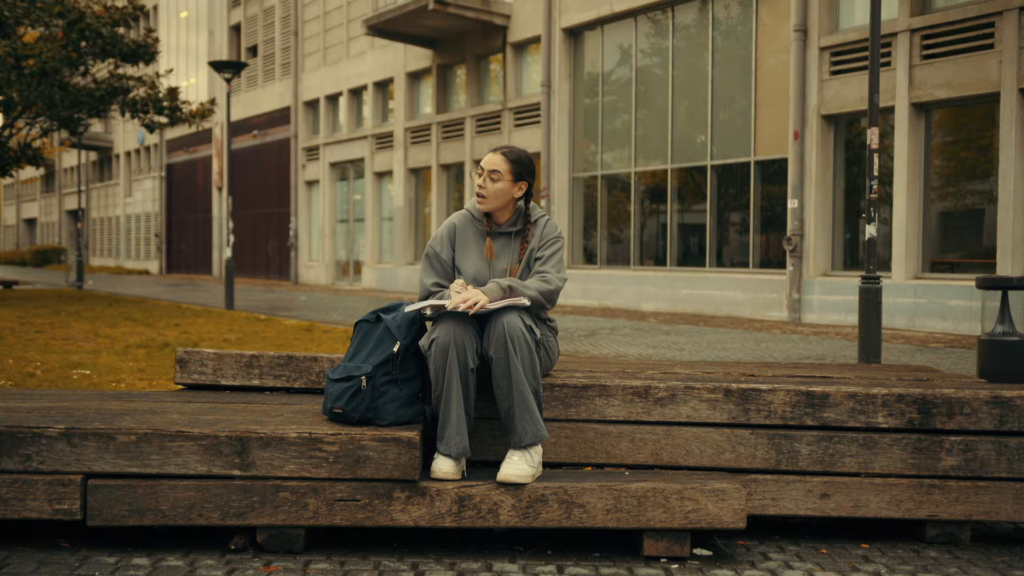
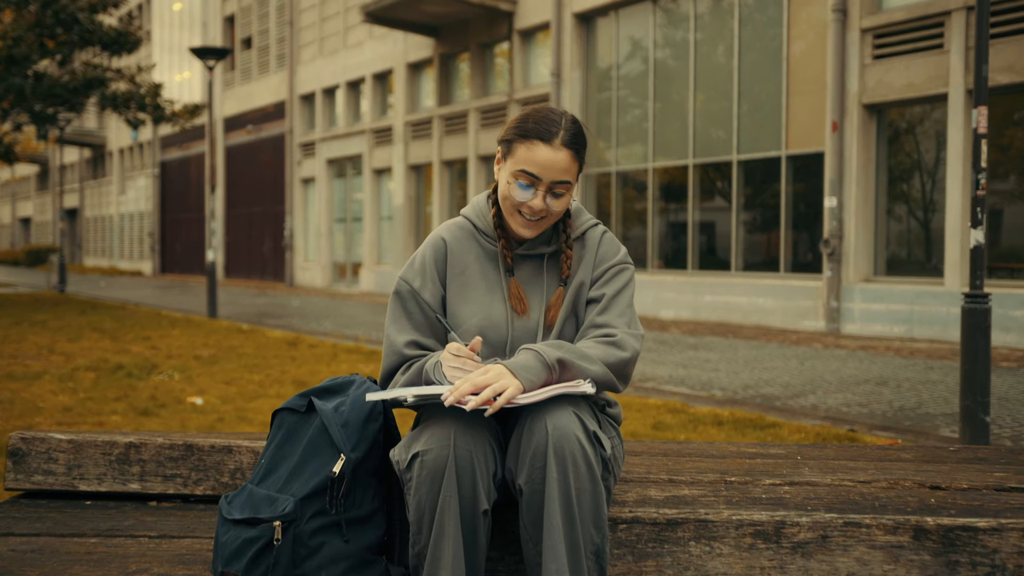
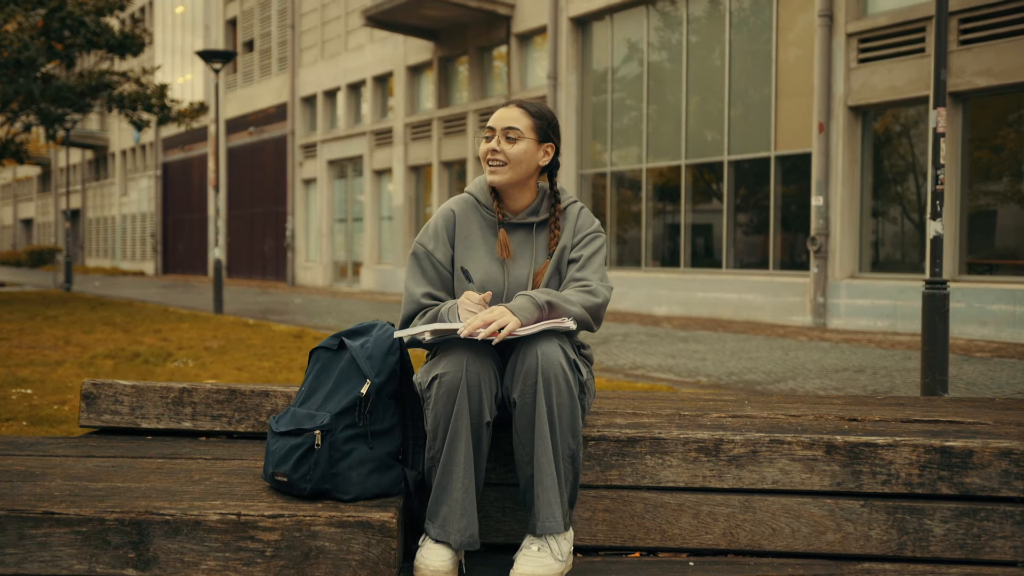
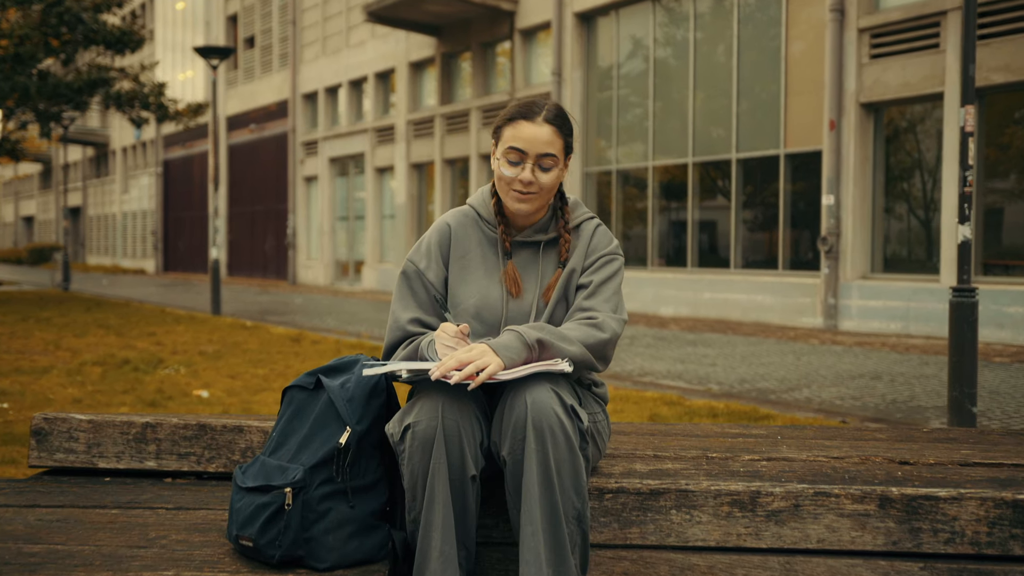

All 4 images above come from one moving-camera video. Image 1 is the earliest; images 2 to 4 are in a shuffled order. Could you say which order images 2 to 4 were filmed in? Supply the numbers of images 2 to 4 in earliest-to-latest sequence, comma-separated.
3, 4, 2
